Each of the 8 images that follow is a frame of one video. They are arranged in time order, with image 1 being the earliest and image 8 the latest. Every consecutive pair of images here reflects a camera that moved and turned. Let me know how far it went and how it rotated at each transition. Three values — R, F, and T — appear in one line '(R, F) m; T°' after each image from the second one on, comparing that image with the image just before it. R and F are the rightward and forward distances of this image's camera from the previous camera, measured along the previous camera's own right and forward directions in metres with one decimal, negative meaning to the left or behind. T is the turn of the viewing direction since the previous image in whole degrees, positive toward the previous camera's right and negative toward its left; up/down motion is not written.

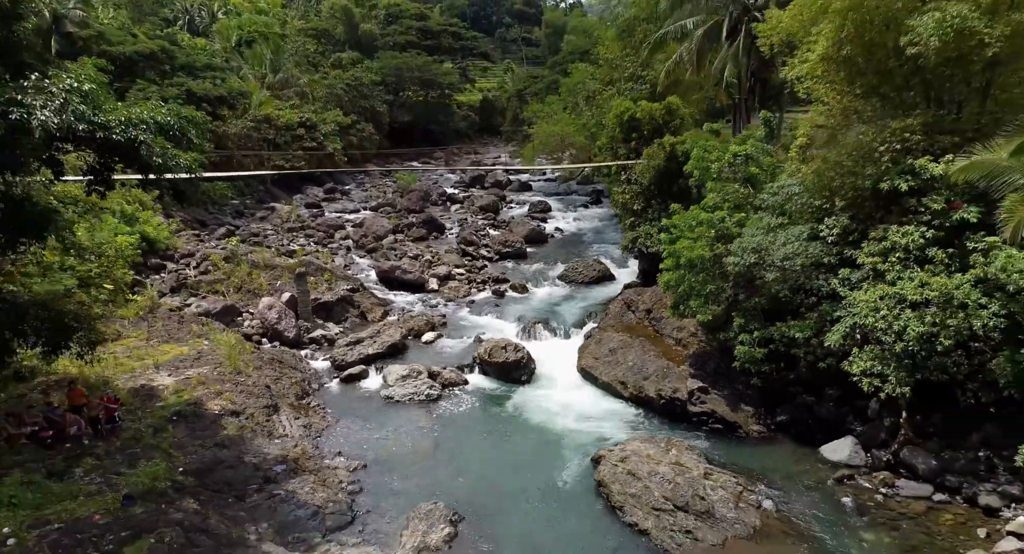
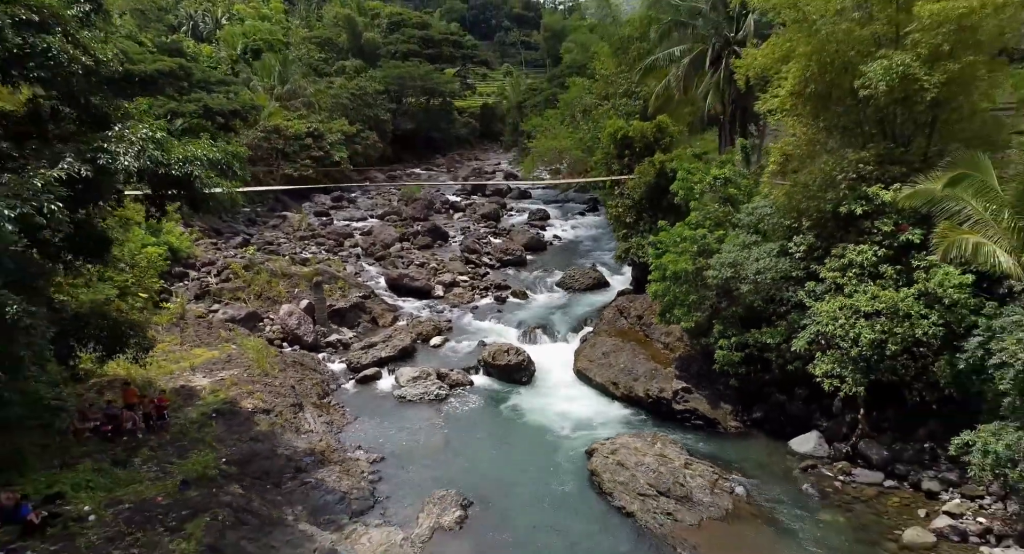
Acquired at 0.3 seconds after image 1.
(-0.1, -1.2) m; 0°
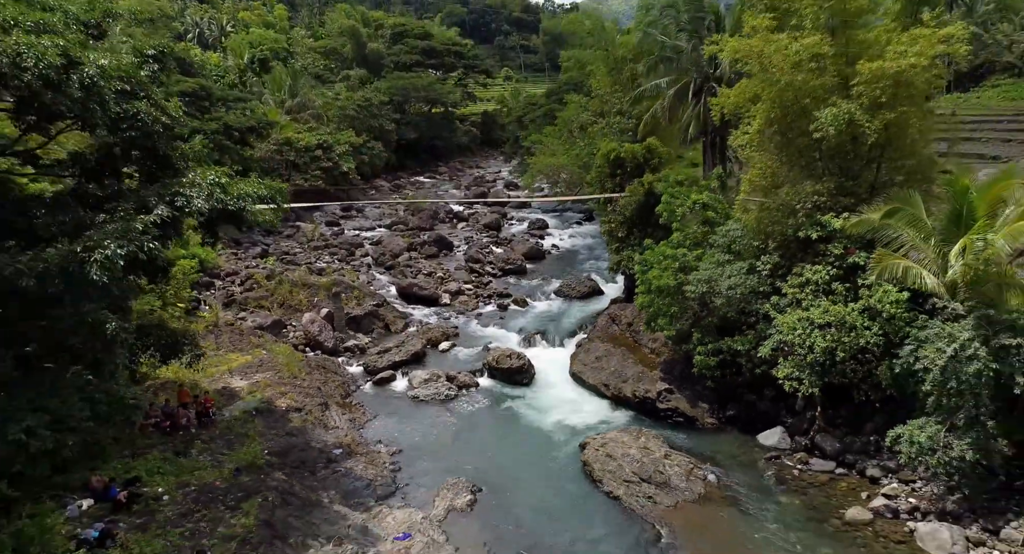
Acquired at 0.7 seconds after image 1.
(-0.1, -1.6) m; 0°
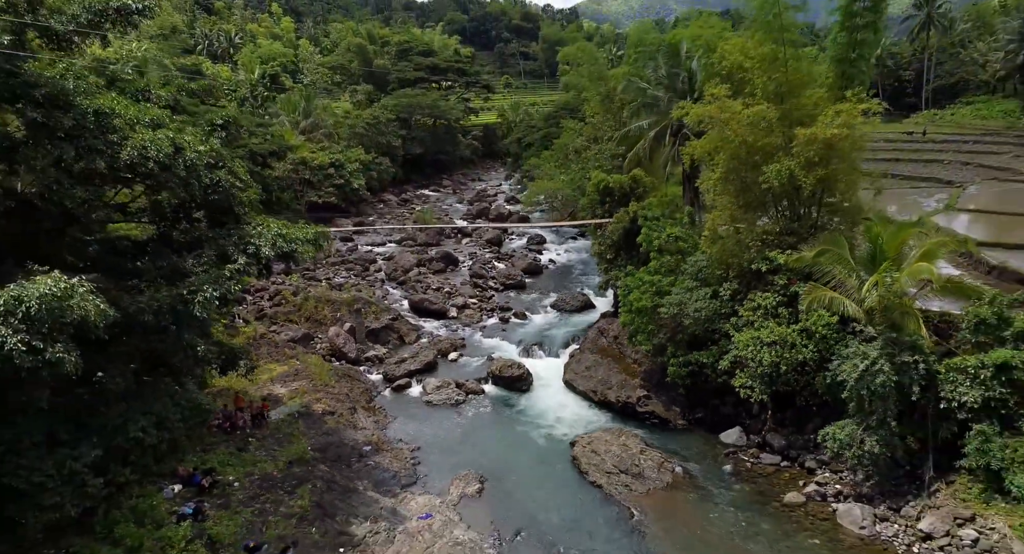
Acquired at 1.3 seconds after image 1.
(0.0, -2.4) m; 0°
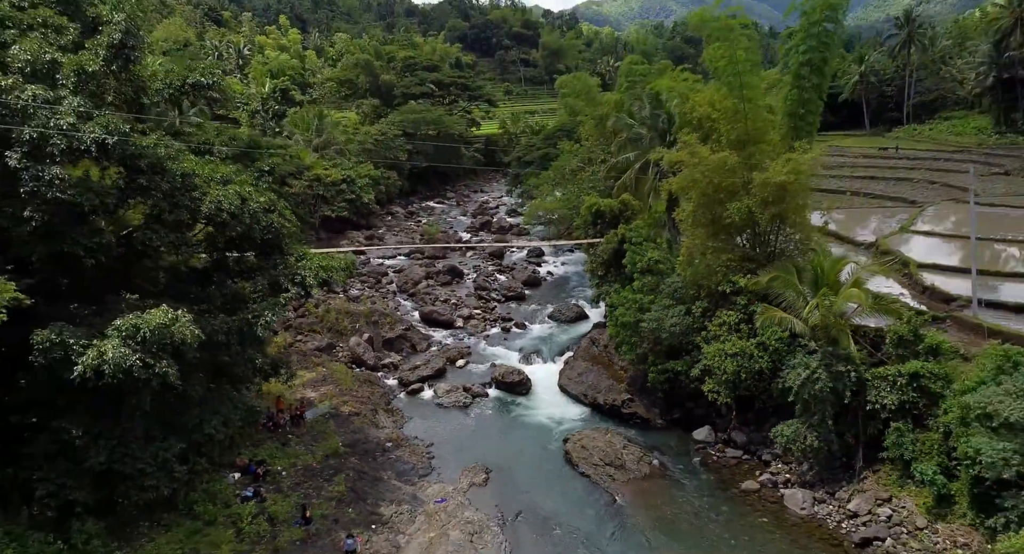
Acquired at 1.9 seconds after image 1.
(0.0, -2.4) m; 0°
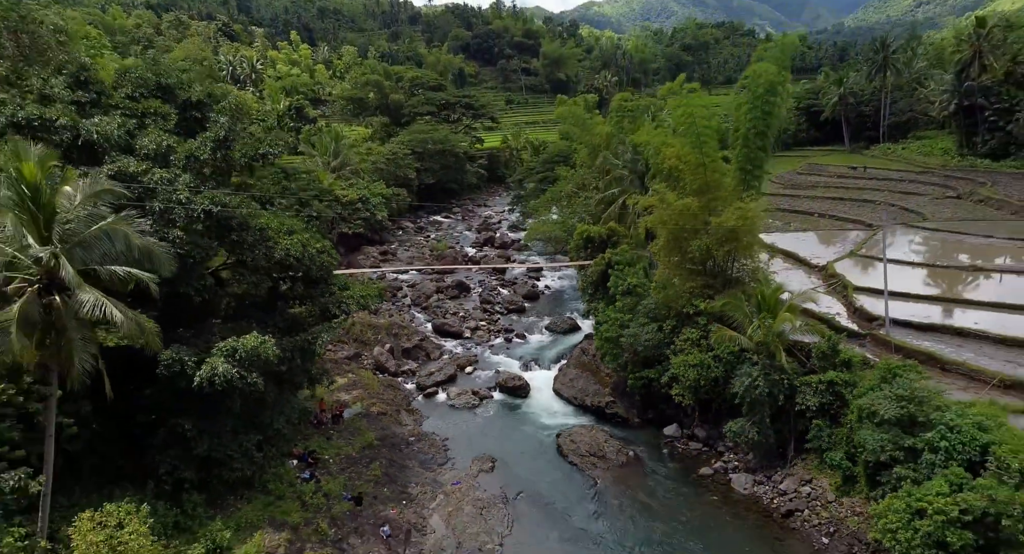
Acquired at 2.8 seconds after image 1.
(0.0, -3.6) m; 0°
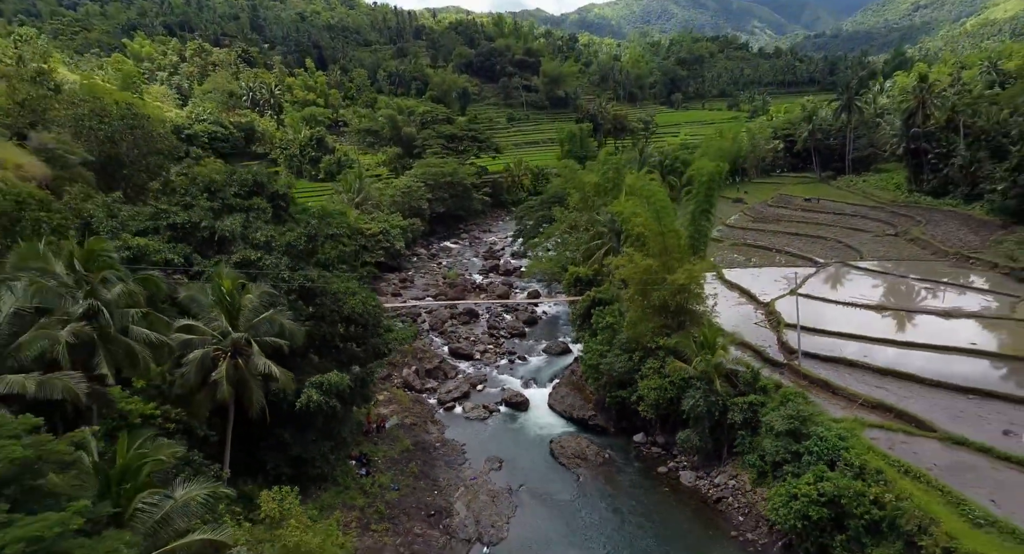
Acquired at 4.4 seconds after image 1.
(-0.1, -6.0) m; 0°
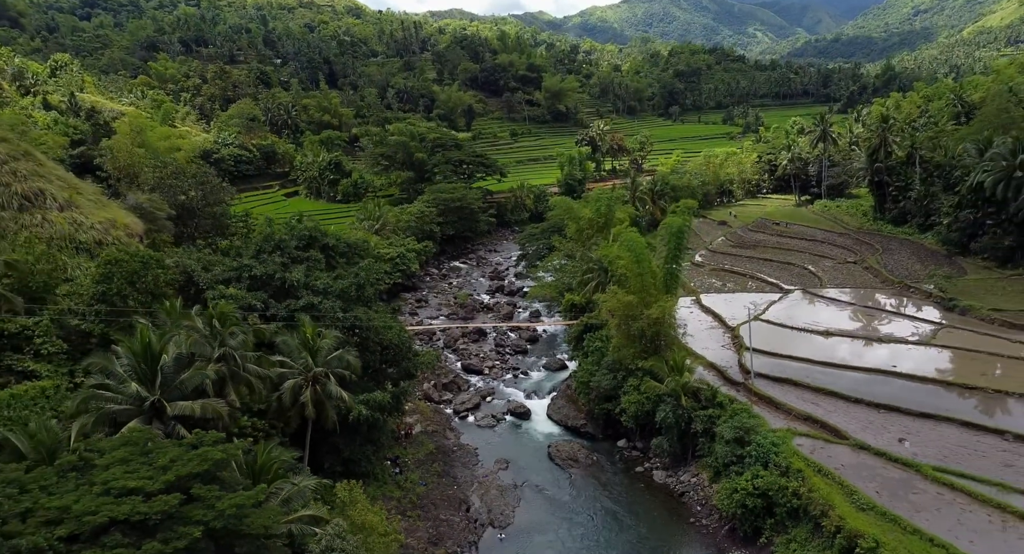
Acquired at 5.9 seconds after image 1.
(-0.2, -5.5) m; 0°
